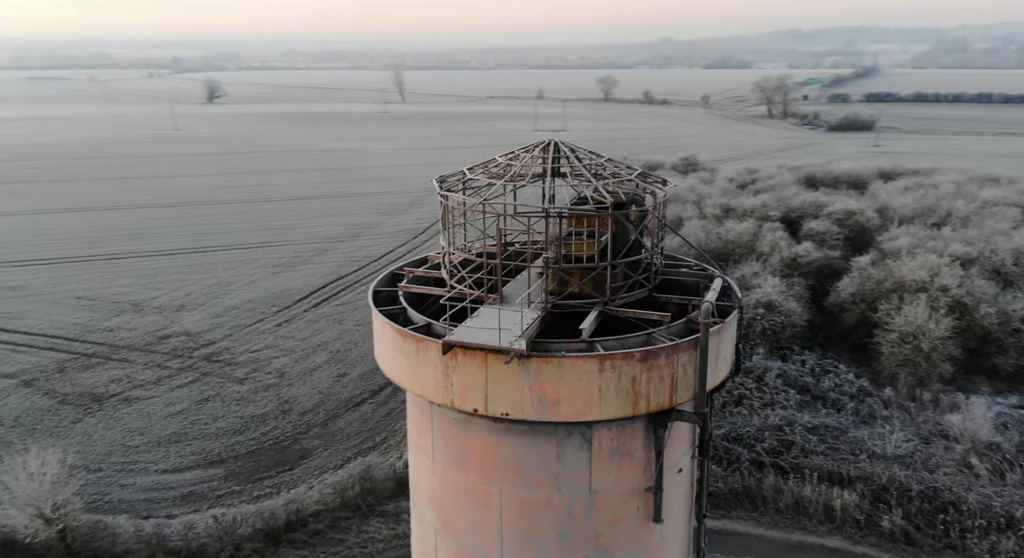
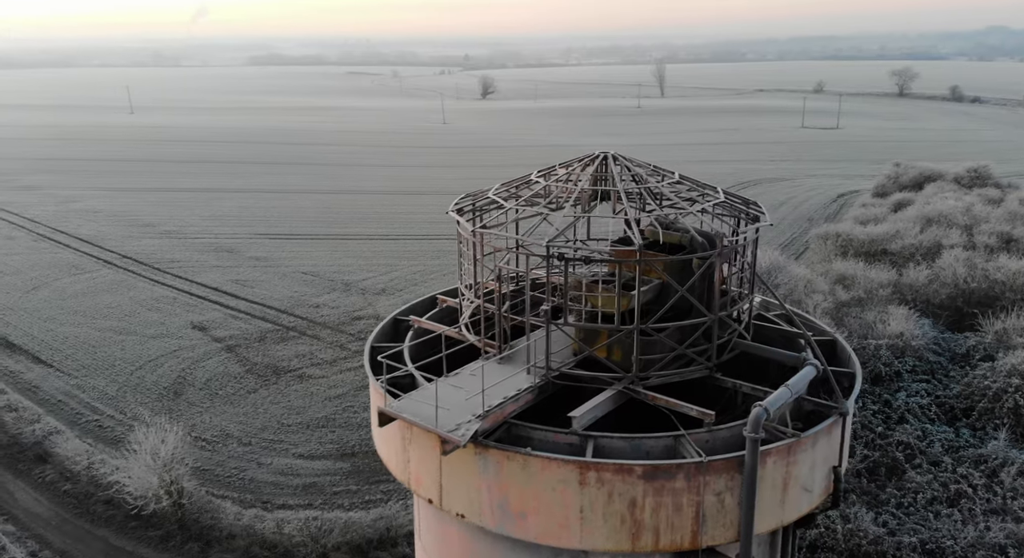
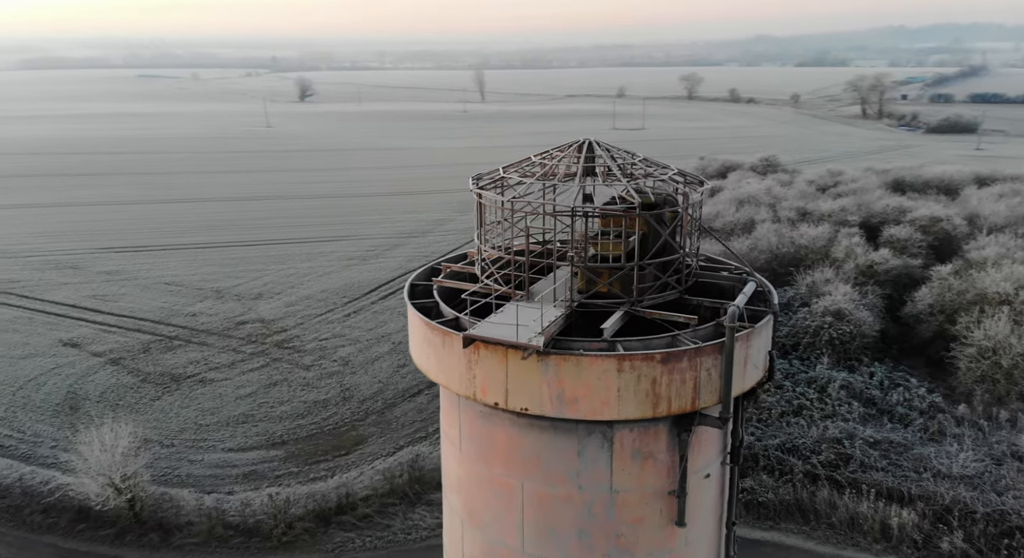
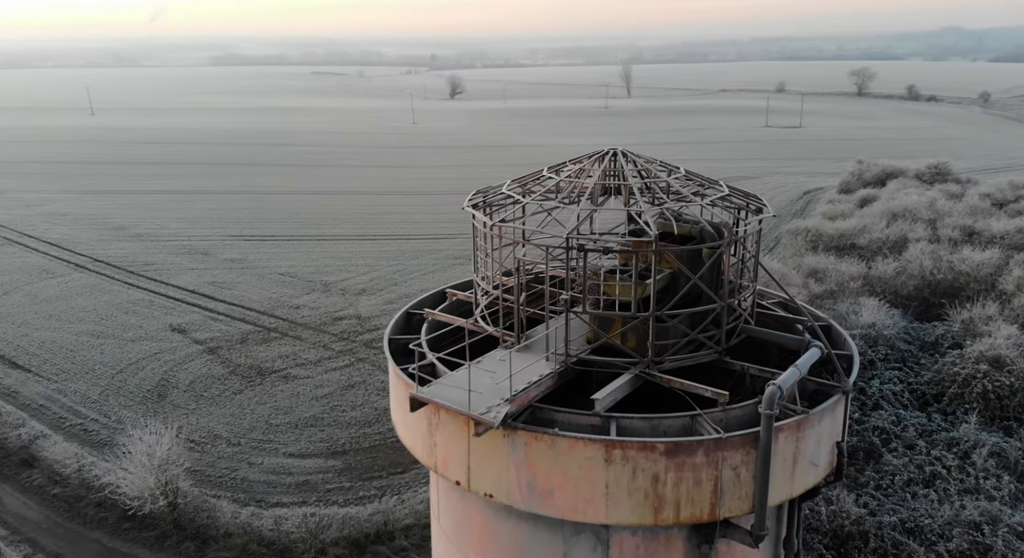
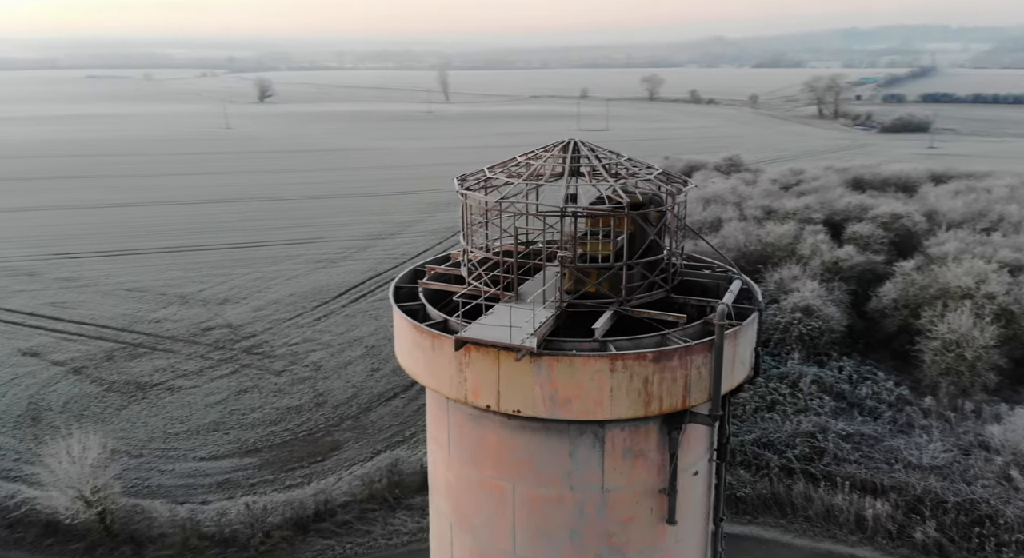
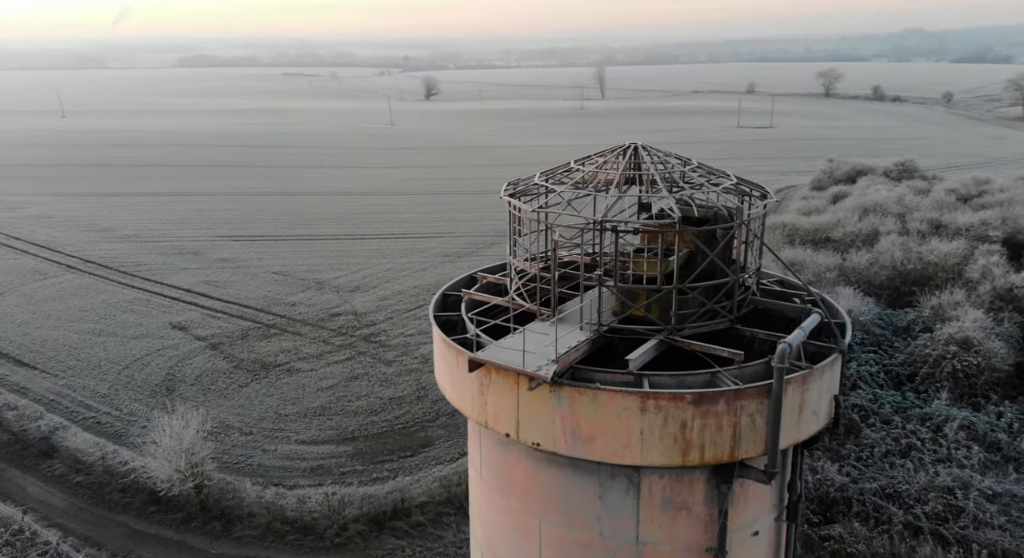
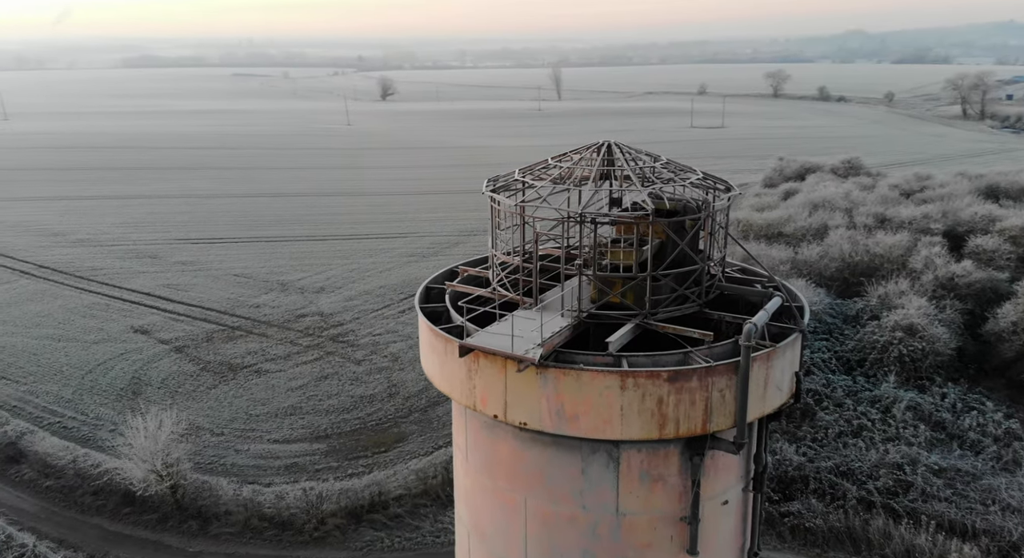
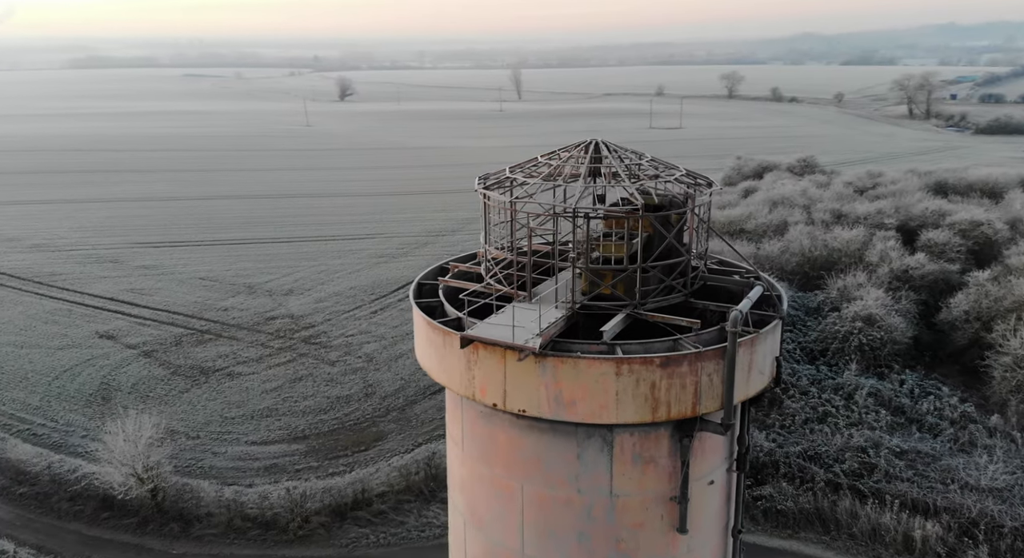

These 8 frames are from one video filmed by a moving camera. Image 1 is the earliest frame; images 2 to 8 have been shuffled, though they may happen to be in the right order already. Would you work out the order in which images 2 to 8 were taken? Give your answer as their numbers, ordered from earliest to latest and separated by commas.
5, 3, 8, 7, 6, 4, 2
